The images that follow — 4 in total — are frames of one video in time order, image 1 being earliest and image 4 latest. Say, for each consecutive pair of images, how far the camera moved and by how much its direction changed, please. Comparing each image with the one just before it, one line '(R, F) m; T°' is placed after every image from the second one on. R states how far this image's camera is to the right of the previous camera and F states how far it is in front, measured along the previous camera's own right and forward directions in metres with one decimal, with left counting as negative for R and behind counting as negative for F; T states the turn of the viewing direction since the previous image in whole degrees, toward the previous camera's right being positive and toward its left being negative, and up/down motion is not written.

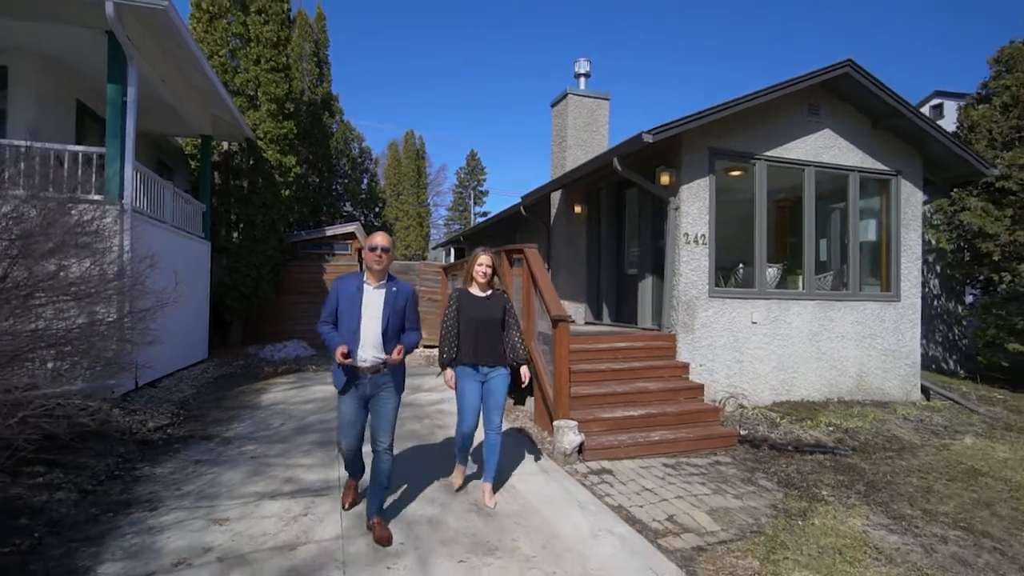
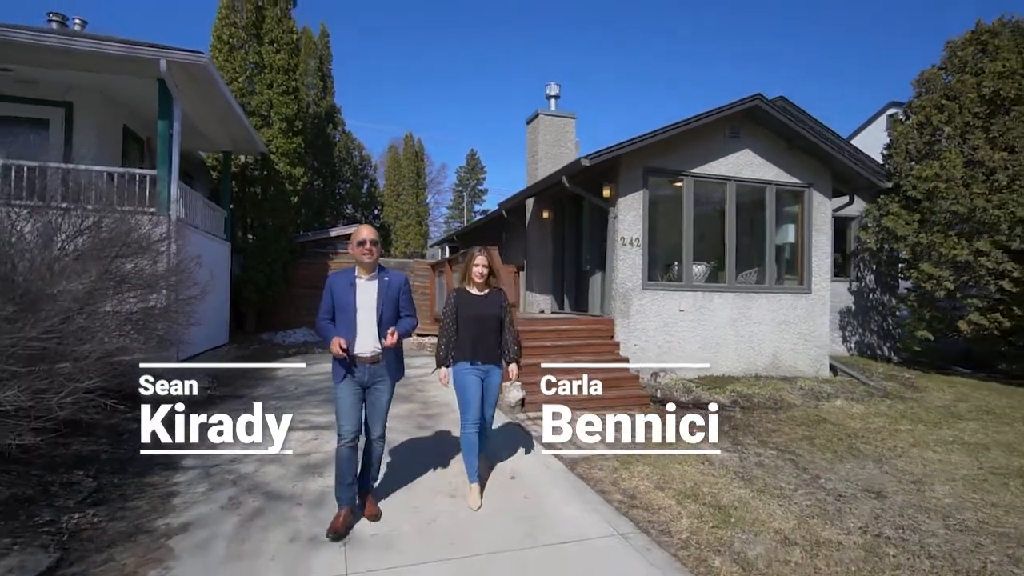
(+0.5, -1.6) m; 0°
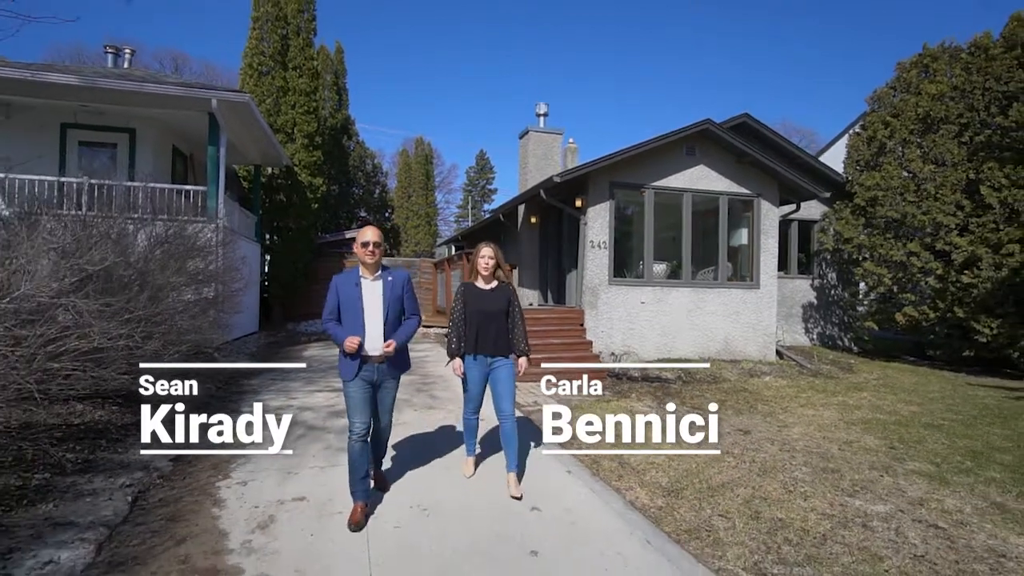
(+0.4, -1.6) m; -1°
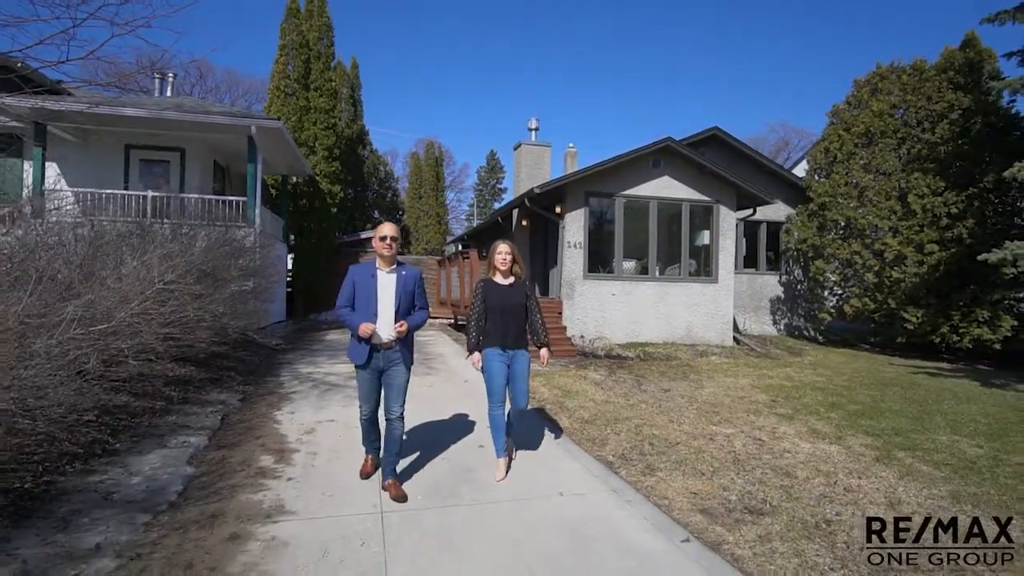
(+0.5, -1.8) m; -1°
